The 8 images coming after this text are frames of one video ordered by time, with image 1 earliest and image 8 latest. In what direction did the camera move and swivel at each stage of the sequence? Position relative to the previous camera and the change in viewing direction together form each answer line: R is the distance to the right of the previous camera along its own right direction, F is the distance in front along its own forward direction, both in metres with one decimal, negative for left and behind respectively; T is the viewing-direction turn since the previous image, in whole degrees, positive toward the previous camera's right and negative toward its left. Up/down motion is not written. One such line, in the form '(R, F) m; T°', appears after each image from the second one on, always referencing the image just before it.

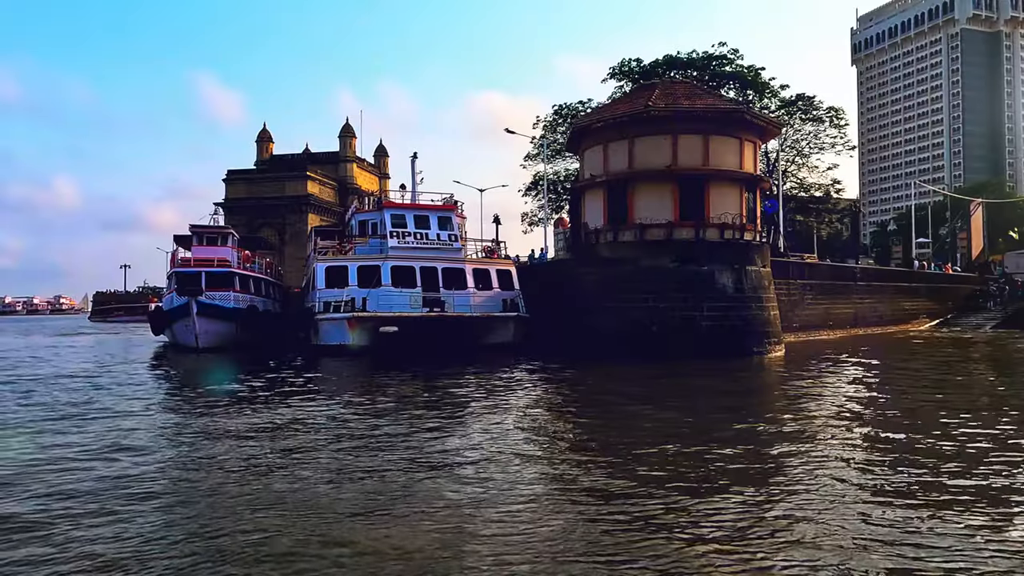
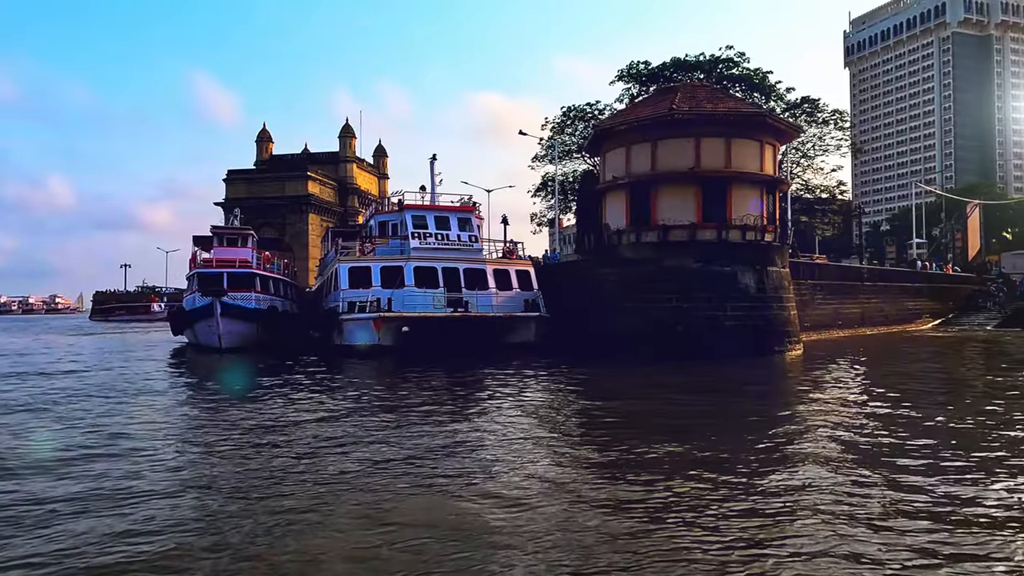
(-1.2, -0.2) m; +1°
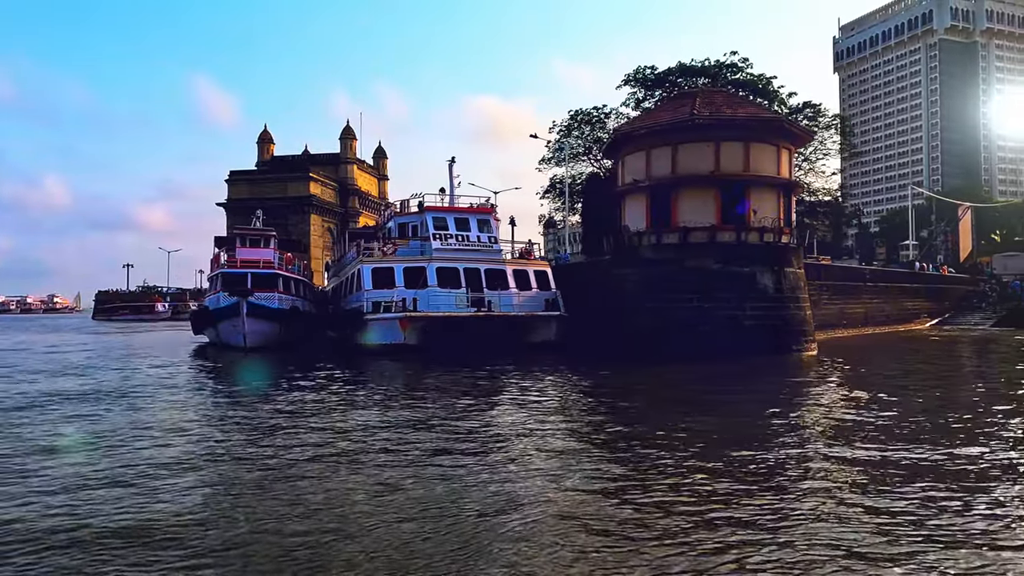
(-1.2, -0.5) m; +1°
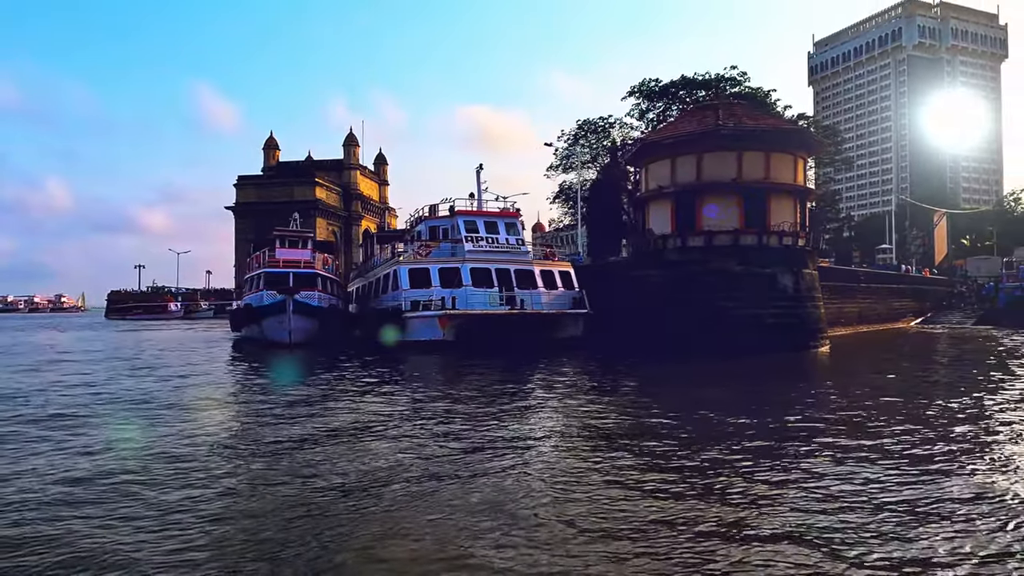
(-2.3, -1.3) m; +3°
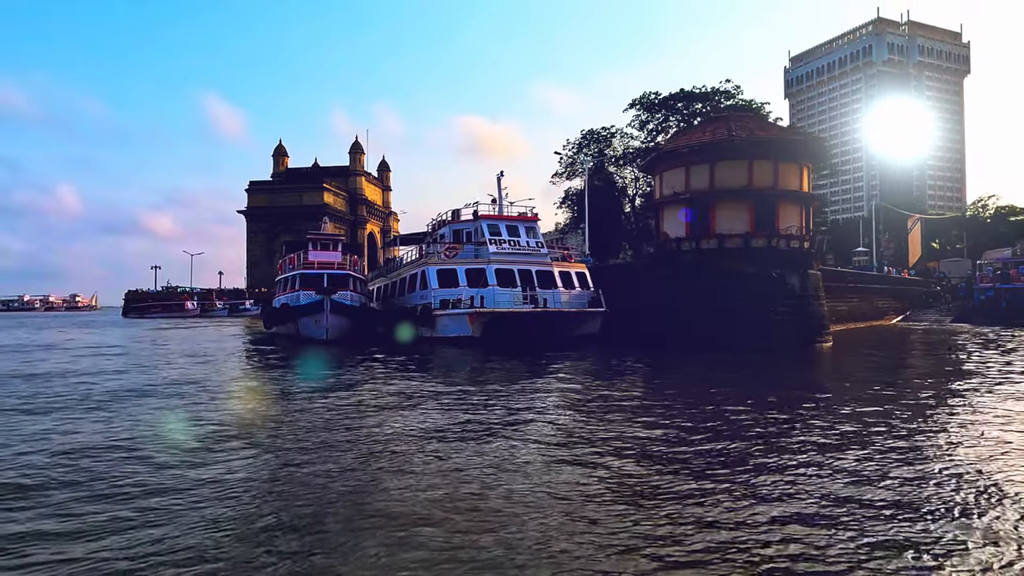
(-2.0, -1.6) m; +2°
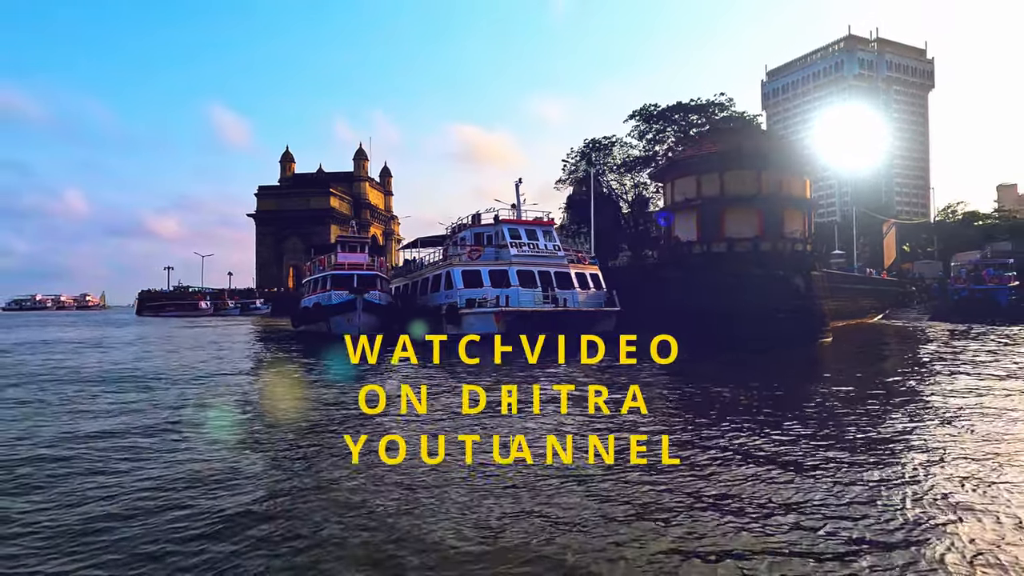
(-2.2, -1.5) m; +3°
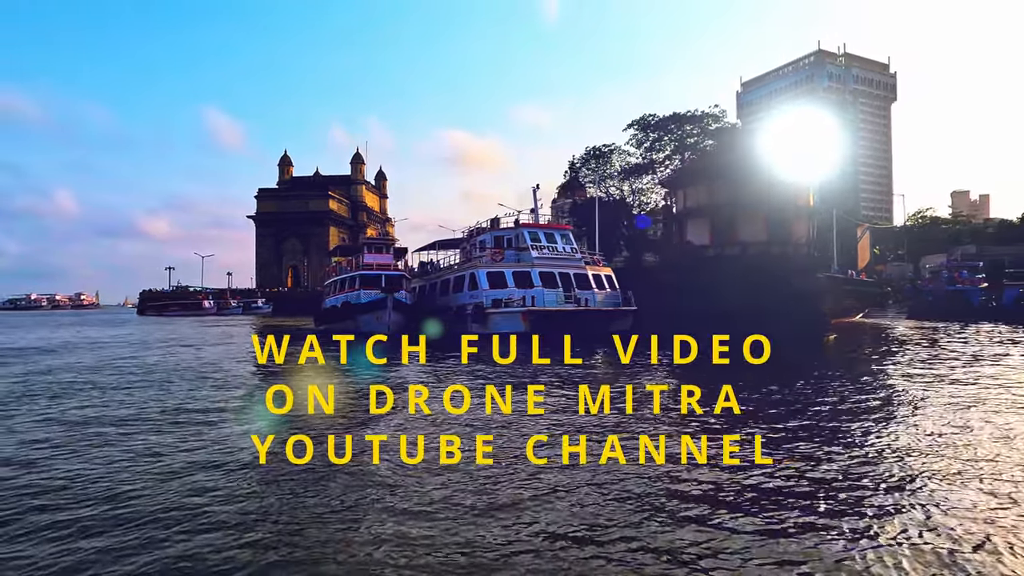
(-3.0, -0.8) m; +4°
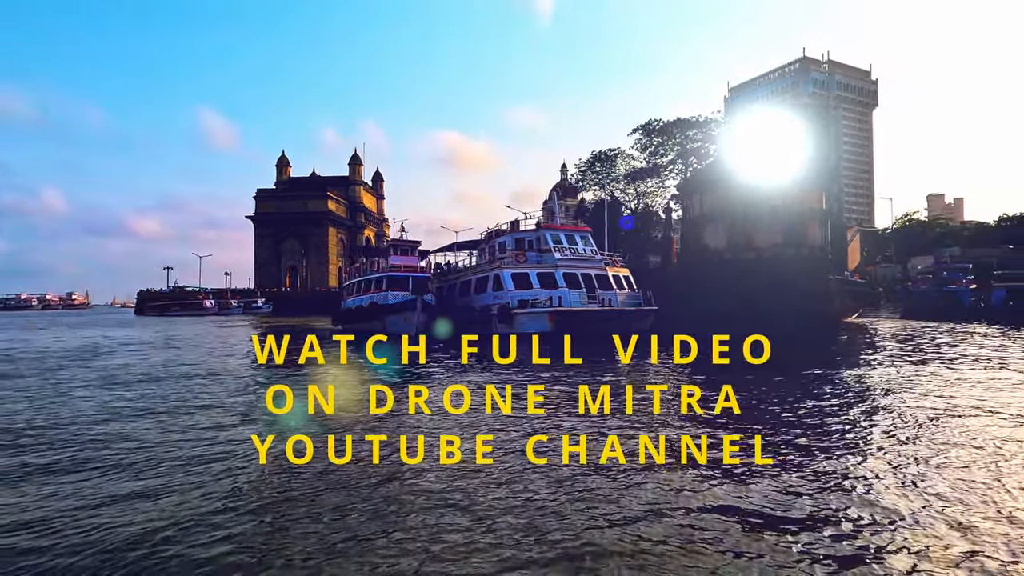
(-2.6, +0.2) m; +3°
